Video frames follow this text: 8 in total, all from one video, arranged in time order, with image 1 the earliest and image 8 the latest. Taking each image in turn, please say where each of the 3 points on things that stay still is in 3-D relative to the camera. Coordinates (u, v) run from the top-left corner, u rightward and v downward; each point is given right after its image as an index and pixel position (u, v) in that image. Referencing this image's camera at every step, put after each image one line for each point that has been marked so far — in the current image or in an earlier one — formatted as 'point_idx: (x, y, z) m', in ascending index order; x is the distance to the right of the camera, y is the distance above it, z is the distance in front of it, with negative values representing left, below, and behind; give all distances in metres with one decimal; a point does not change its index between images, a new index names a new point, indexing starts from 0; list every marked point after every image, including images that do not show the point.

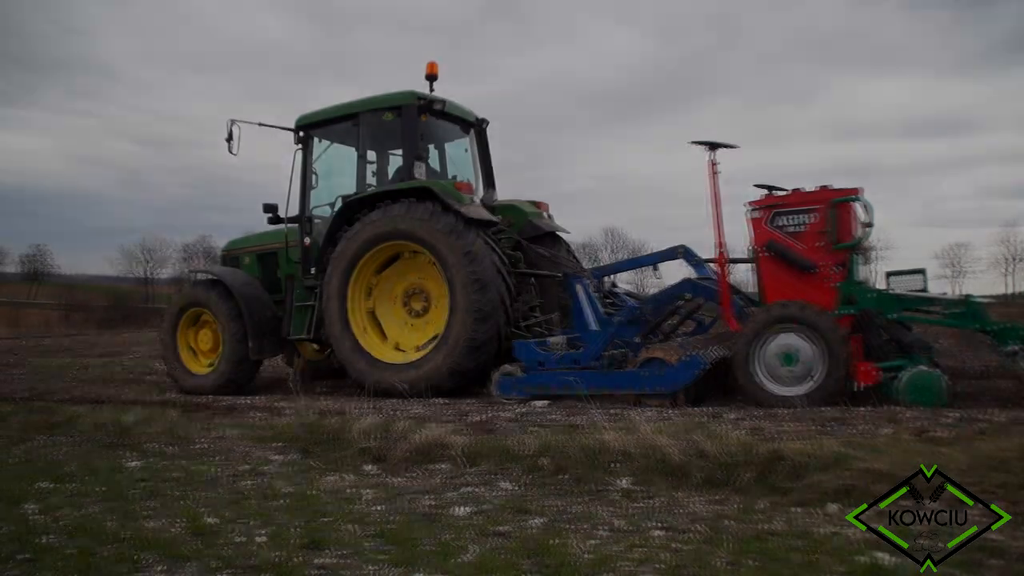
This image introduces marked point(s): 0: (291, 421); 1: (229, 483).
0: (-1.3, -0.8, +5.6) m
1: (-1.4, -1.0, +4.7) m
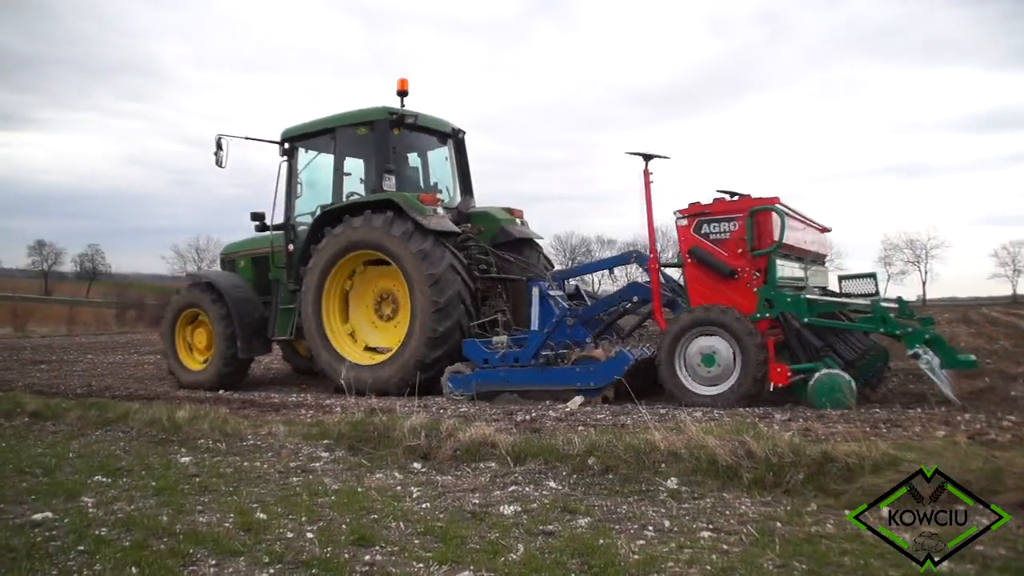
0: (-1.0, -0.8, +5.7) m
1: (-1.2, -1.0, +4.7) m
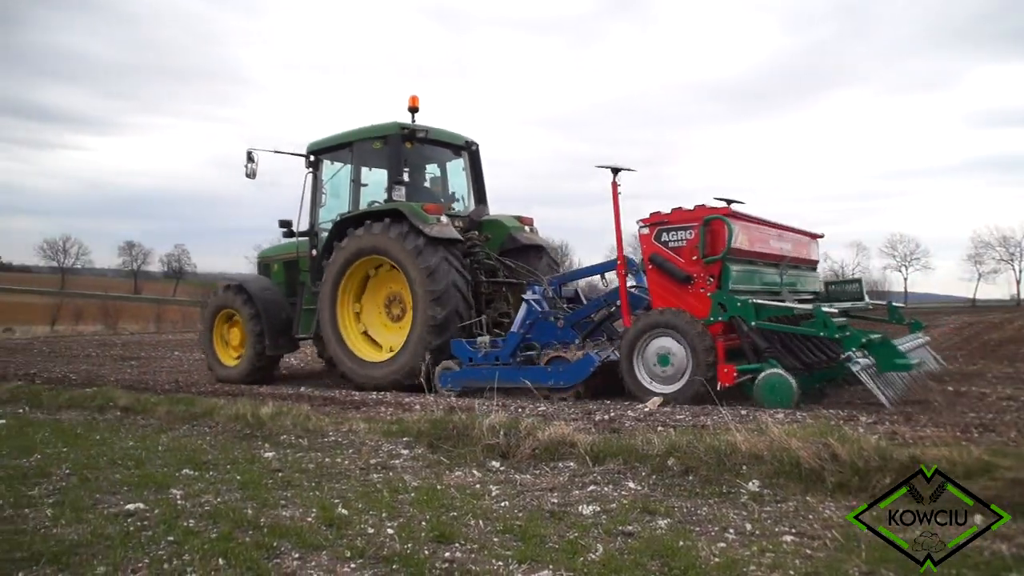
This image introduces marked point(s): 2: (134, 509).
0: (-0.6, -0.8, +5.7) m
1: (-0.8, -0.9, +4.8) m
2: (-1.7, -1.0, +4.3) m
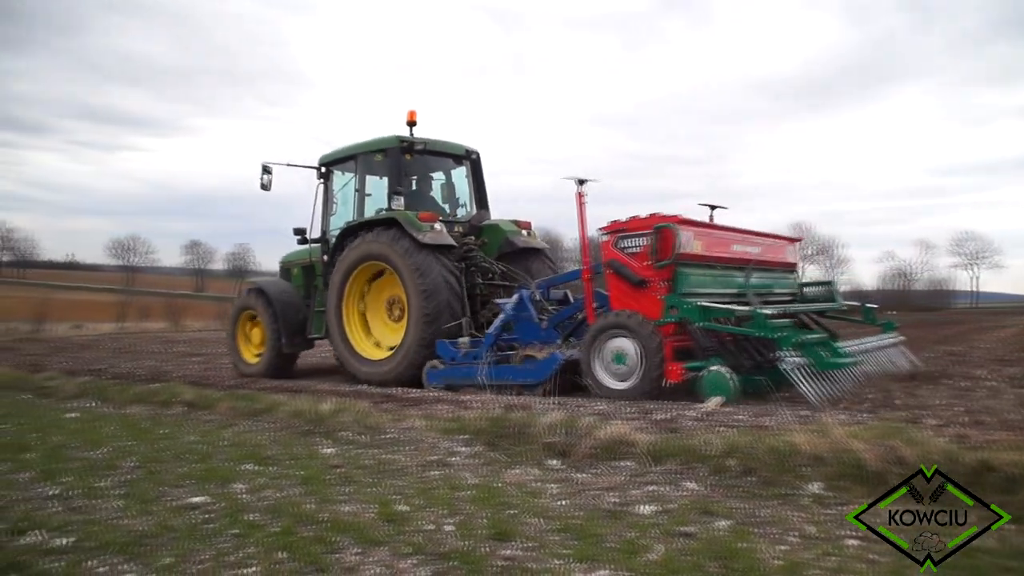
0: (-0.2, -0.8, +5.7) m
1: (-0.5, -0.9, +4.8) m
2: (-1.5, -1.0, +4.4) m
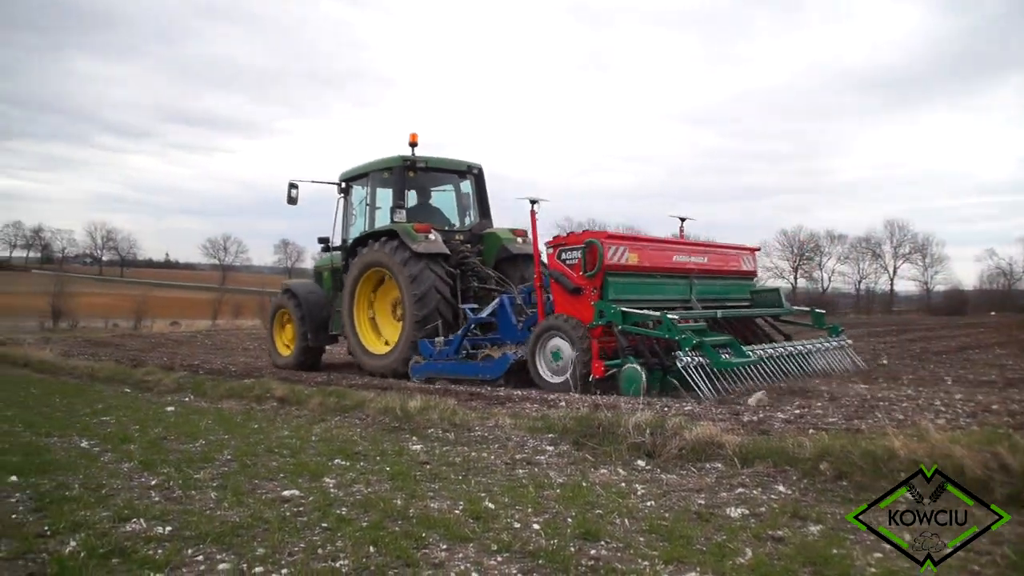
0: (+0.3, -0.8, +5.7) m
1: (0.0, -0.9, +4.8) m
2: (-1.1, -1.0, +4.5) m
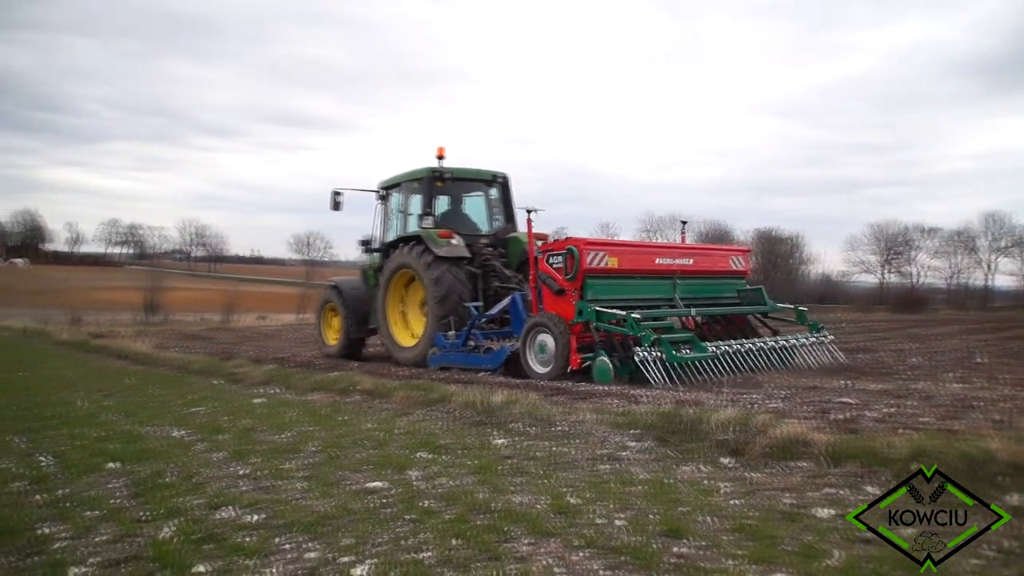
0: (+0.8, -0.7, +5.7) m
1: (+0.4, -0.9, +4.8) m
2: (-0.7, -1.0, +4.6) m
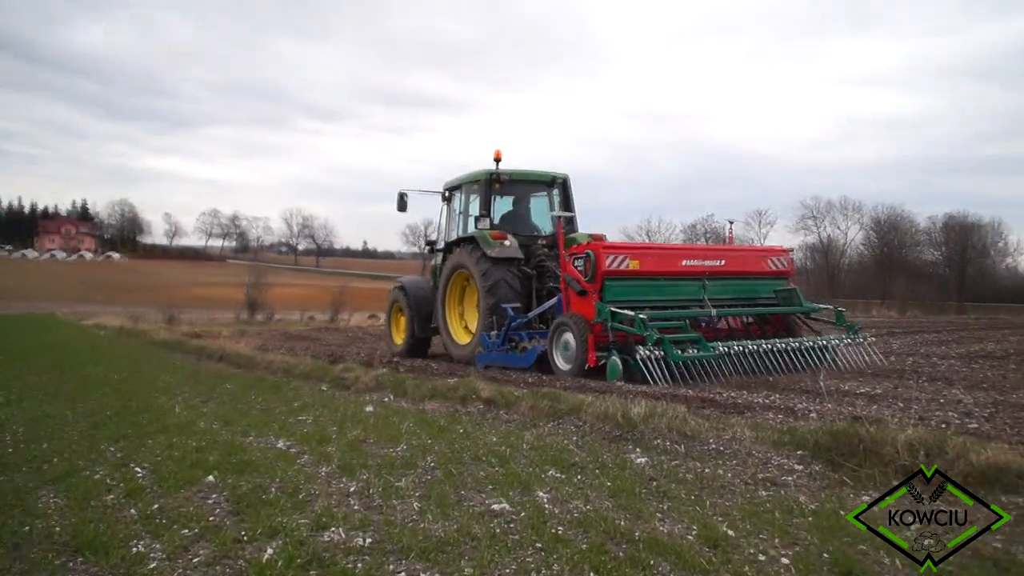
0: (+1.5, -0.7, +5.0) m
1: (+1.0, -0.9, +4.2) m
2: (0.0, -0.9, +4.0) m
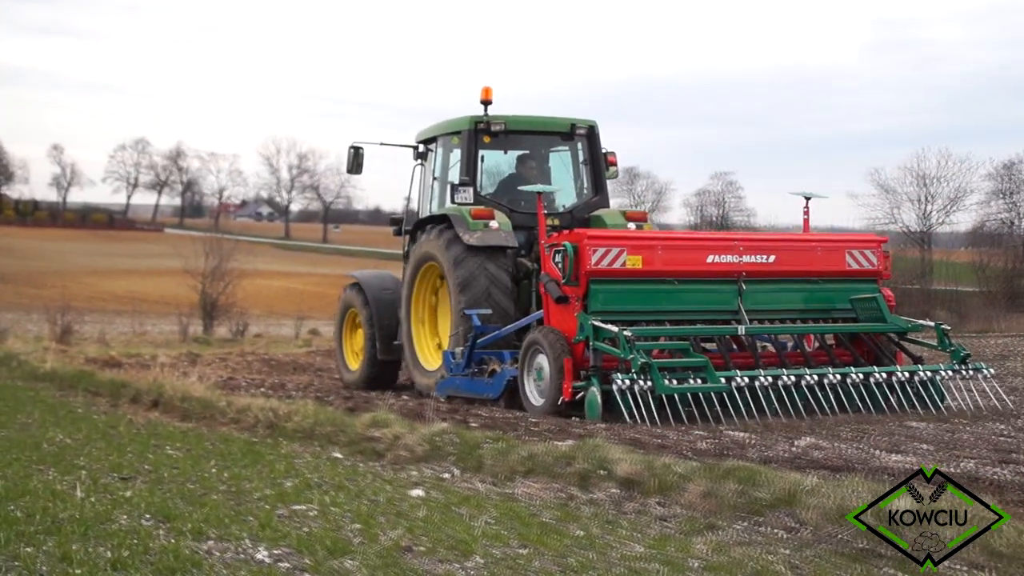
0: (+1.9, -0.7, +3.2) m
1: (+1.4, -0.9, +2.4) m
2: (+0.4, -0.9, +2.2) m
